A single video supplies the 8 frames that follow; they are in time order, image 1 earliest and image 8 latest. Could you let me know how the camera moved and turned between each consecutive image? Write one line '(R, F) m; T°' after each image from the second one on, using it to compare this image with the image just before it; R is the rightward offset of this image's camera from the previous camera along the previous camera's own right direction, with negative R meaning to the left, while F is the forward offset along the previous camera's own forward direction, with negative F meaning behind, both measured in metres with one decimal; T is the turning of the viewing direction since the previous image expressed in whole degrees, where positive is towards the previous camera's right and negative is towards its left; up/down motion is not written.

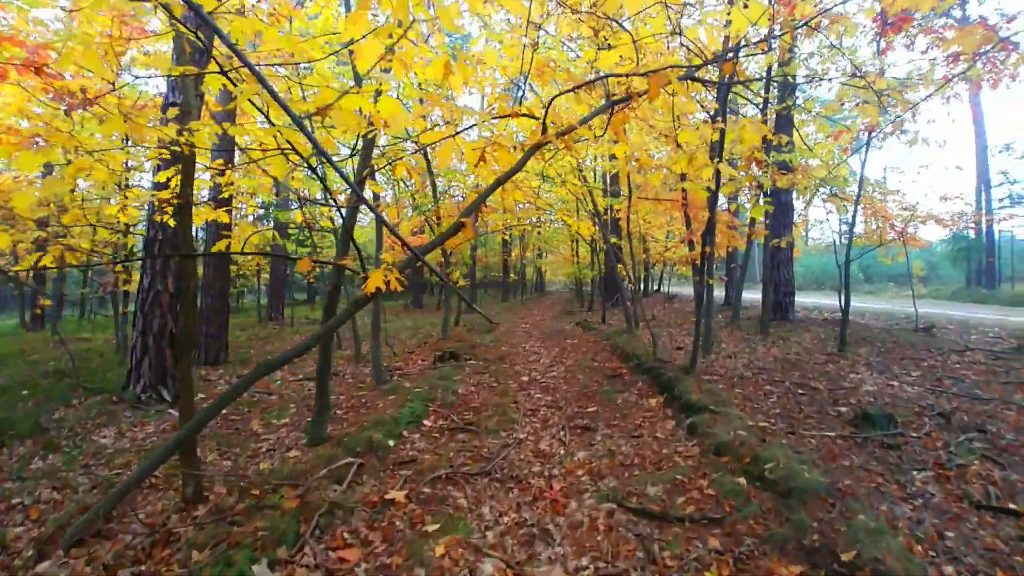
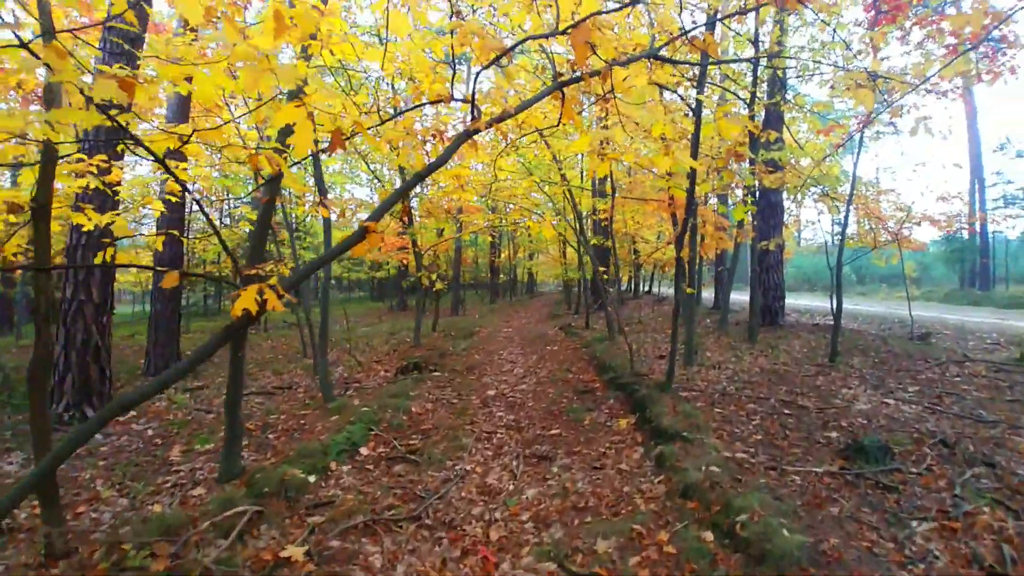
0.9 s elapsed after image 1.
(+0.4, +0.7) m; 0°
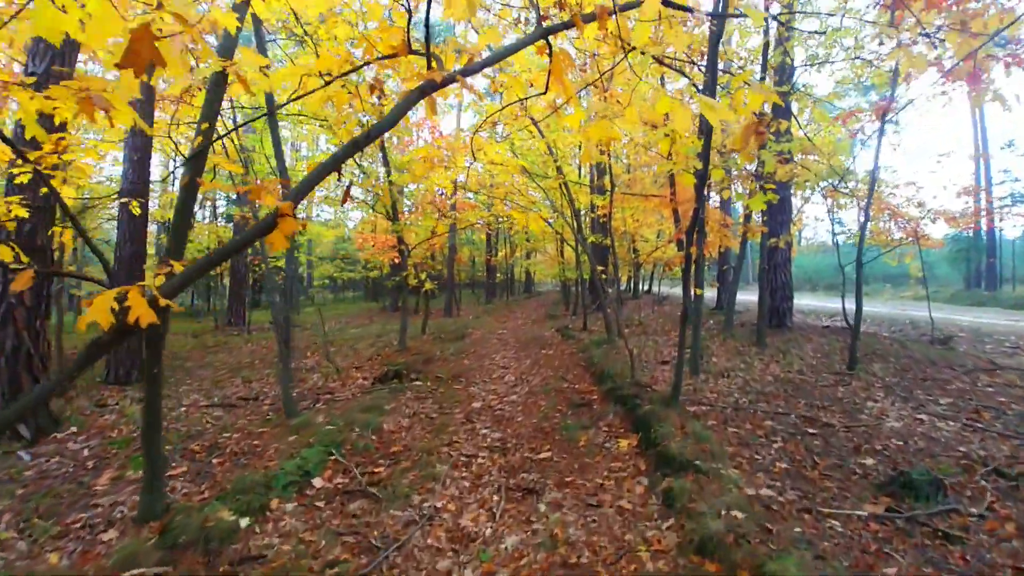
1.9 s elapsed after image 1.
(+0.1, +0.8) m; 0°
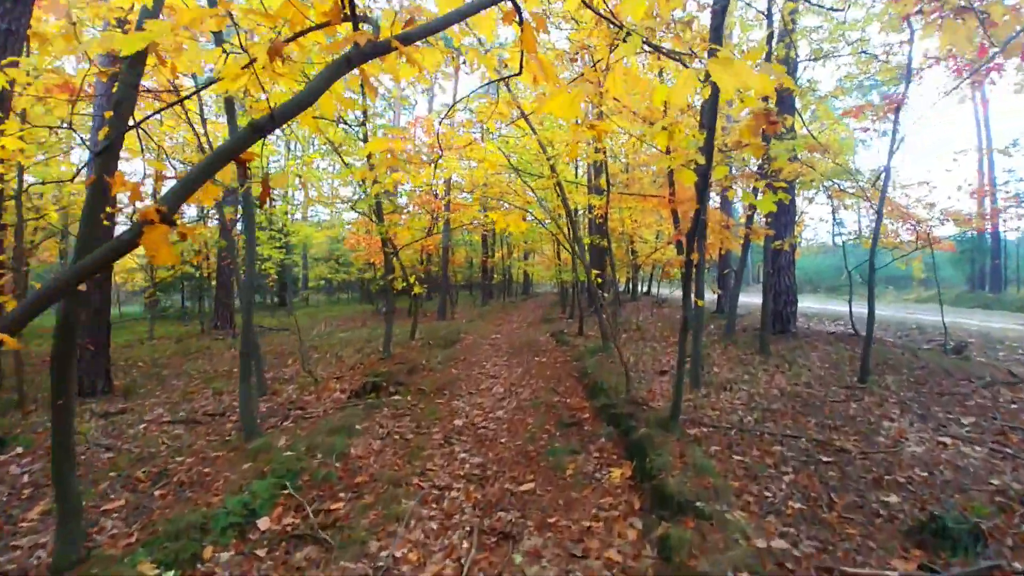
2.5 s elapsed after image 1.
(+0.2, +0.5) m; 0°
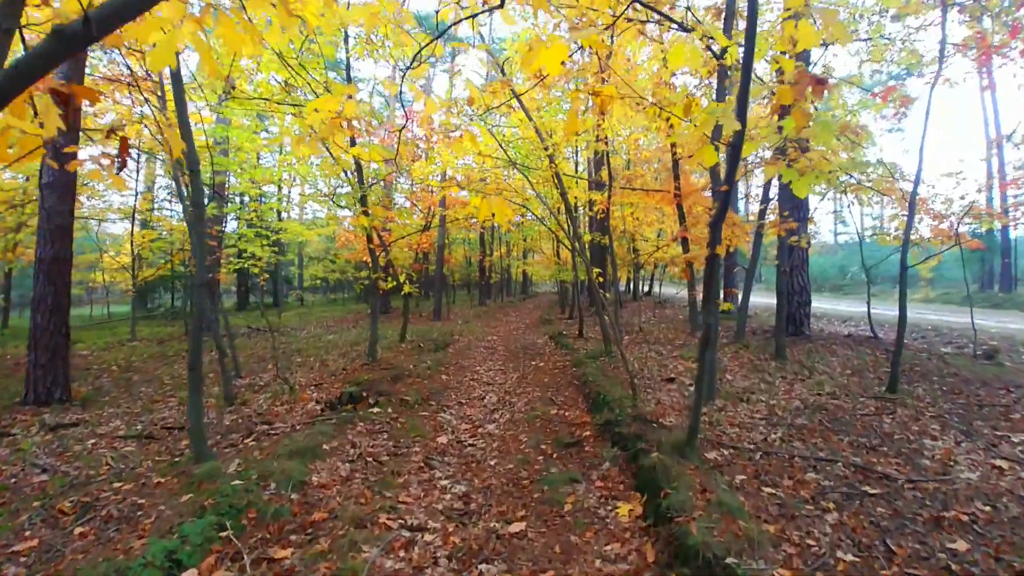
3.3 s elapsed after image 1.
(+0.1, +0.7) m; 0°
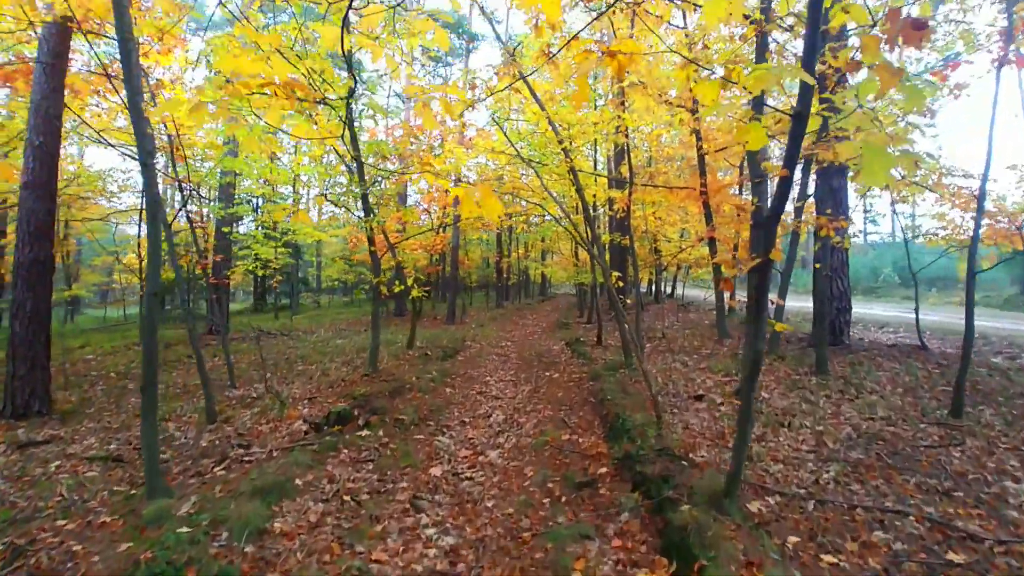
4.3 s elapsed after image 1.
(+0.1, +0.7) m; -2°
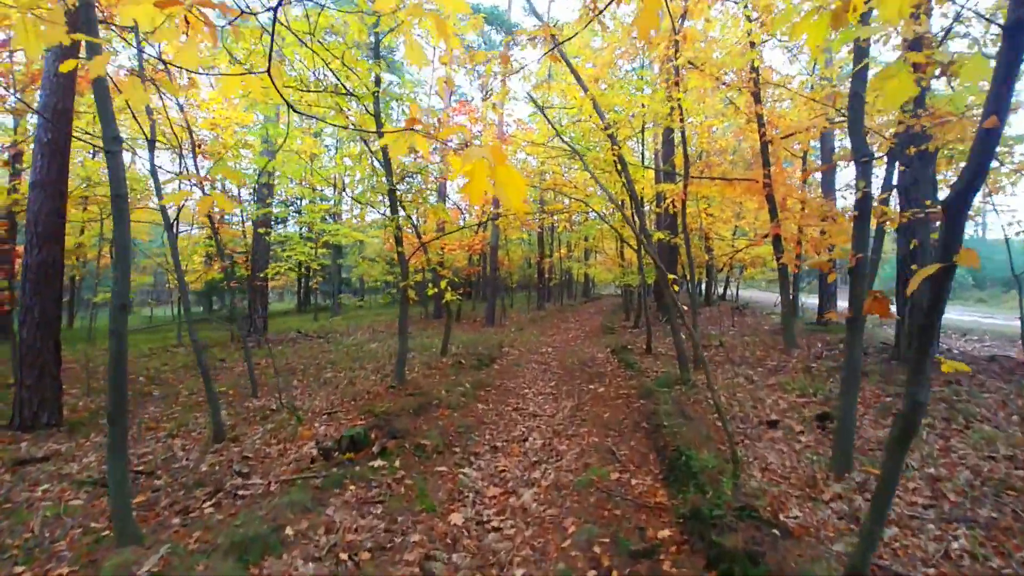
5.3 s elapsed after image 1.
(0.0, +0.9) m; -4°
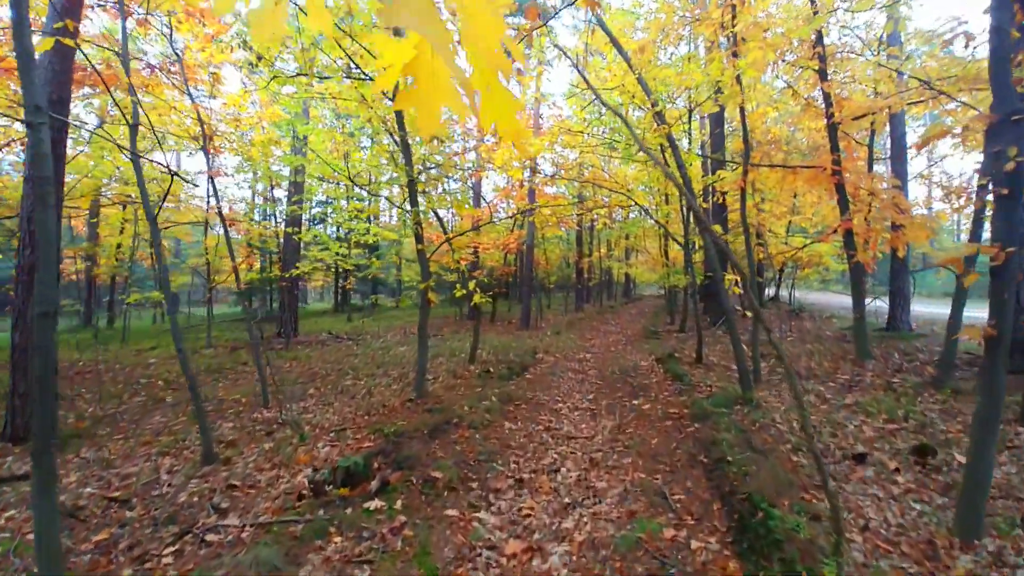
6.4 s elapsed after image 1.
(+0.1, +0.9) m; -4°
